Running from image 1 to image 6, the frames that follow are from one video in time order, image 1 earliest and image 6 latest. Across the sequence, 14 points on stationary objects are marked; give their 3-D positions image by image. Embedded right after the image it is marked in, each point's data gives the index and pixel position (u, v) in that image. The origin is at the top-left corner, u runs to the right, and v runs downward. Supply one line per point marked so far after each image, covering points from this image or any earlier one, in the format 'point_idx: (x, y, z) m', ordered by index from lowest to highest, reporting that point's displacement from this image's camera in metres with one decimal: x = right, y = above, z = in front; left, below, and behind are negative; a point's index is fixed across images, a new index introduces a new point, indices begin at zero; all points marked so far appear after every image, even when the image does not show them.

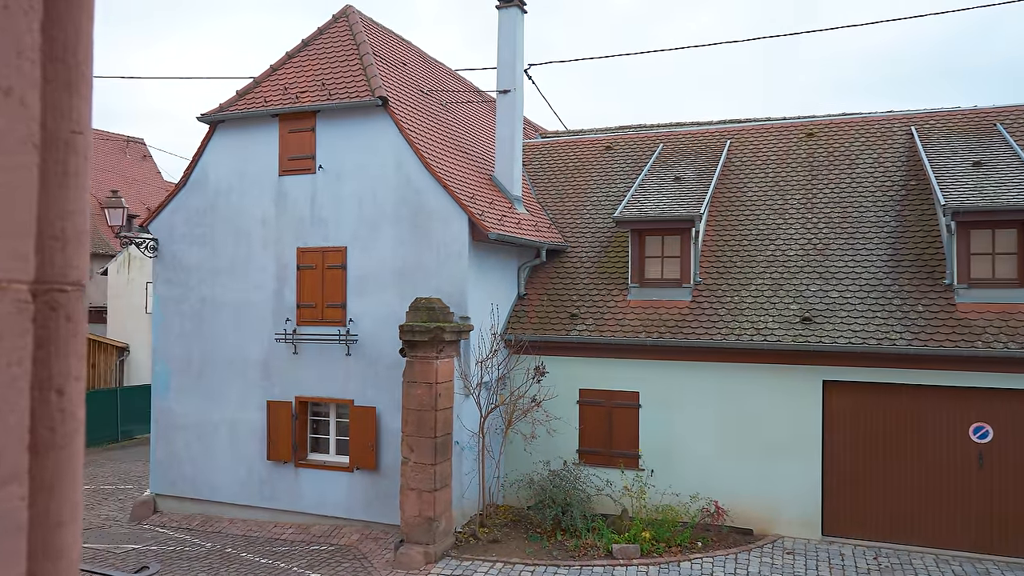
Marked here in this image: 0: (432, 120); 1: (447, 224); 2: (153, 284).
0: (-1.3, +2.8, +12.5) m
1: (-0.9, +0.9, +11.0) m
2: (-6.1, +0.1, +12.8) m
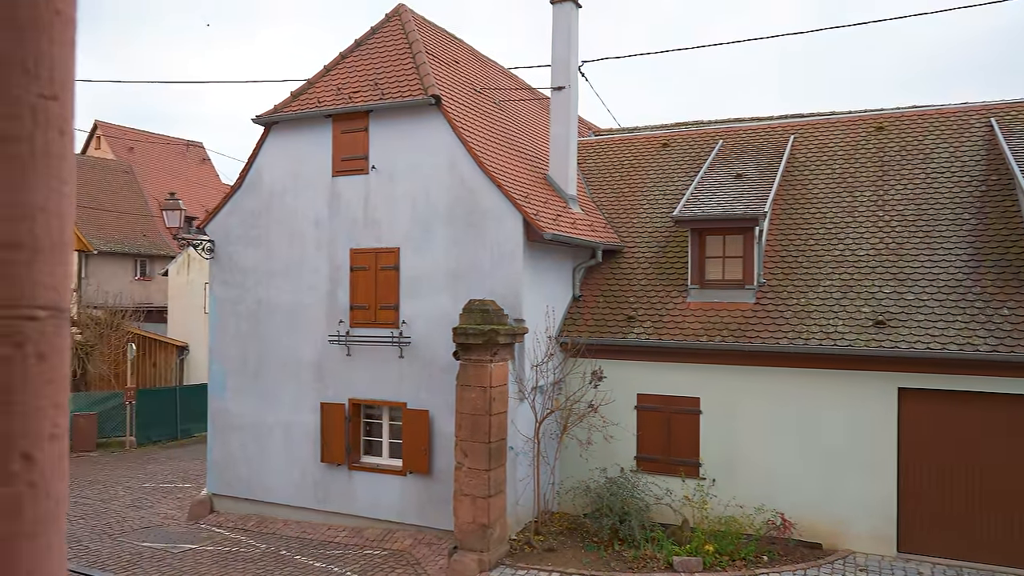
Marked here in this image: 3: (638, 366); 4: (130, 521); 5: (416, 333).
0: (-0.4, +2.7, +12.2) m
1: (-0.2, +0.9, +10.8) m
2: (-5.2, 0.0, +12.9) m
3: (+1.9, -1.2, +11.4) m
4: (-6.2, -3.8, +12.2) m
5: (-1.4, -0.7, +11.2) m
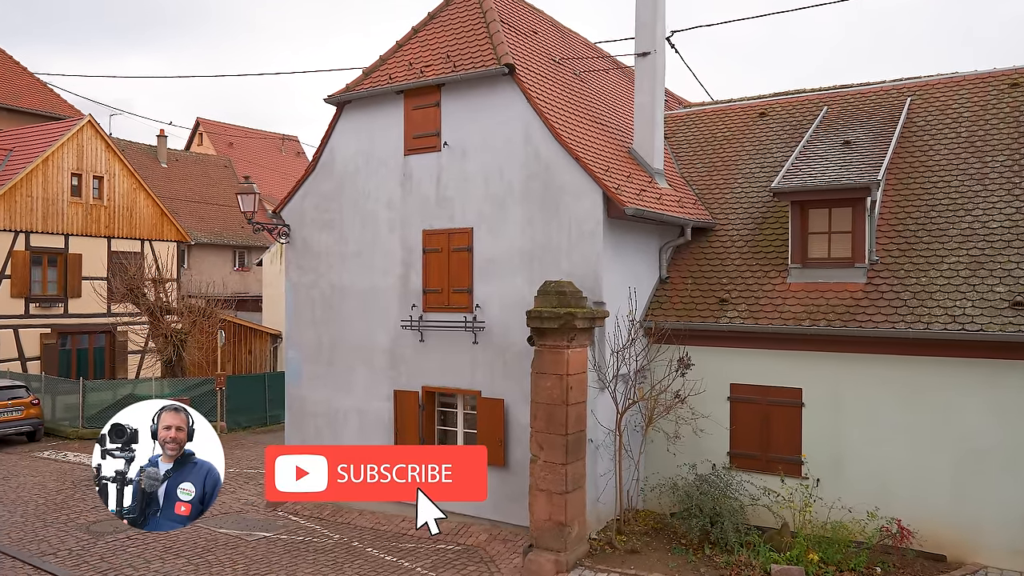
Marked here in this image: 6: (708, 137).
0: (+0.8, +3.0, +11.5) m
1: (+0.9, +1.2, +10.0) m
2: (-3.8, +0.3, +12.8) m
3: (+3.0, -0.9, +10.4) m
4: (-4.9, -3.5, +12.3) m
5: (-0.3, -0.4, +10.6) m
6: (+3.6, +2.8, +13.9) m
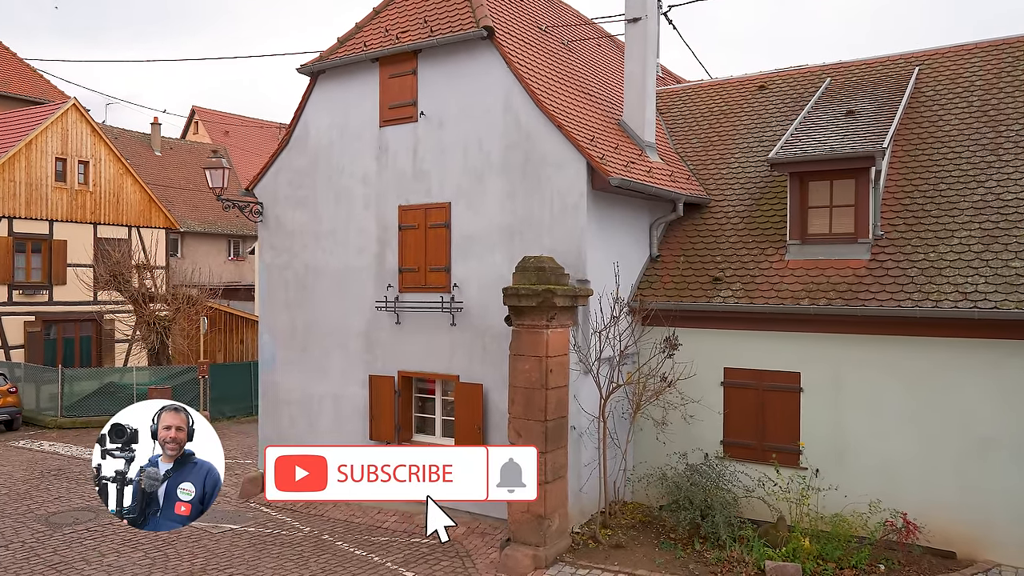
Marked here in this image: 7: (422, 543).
0: (+0.5, +3.3, +10.8) m
1: (+0.6, +1.4, +9.3) m
2: (-4.1, +0.6, +12.2) m
3: (+2.7, -0.6, +9.7) m
4: (-5.2, -3.2, +11.7) m
5: (-0.6, -0.1, +10.0) m
6: (+3.4, +3.1, +13.2) m
7: (-1.1, -3.2, +9.6) m
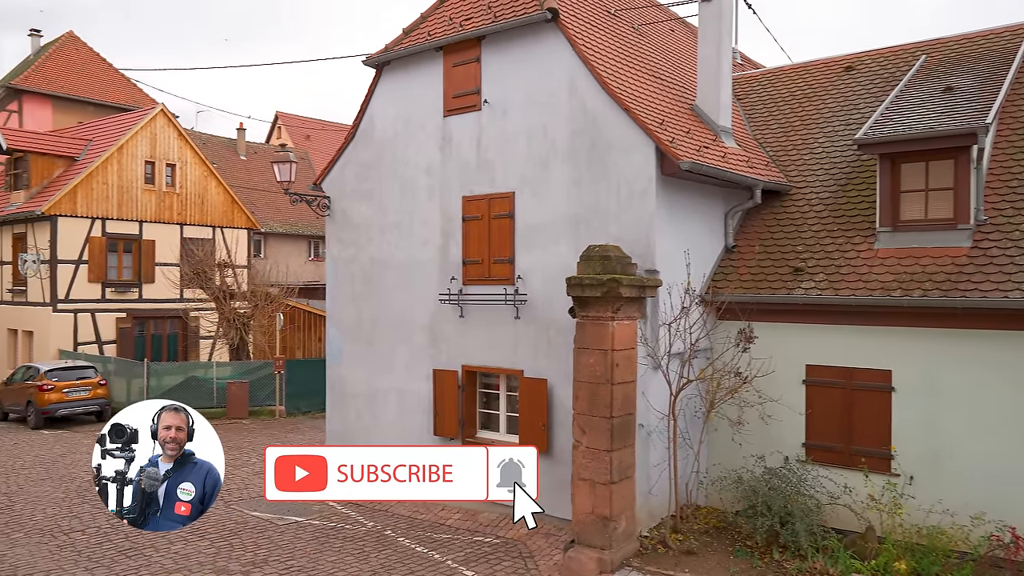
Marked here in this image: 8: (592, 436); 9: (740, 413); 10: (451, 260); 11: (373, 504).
0: (+1.4, +3.4, +10.4) m
1: (+1.4, +1.6, +8.9) m
2: (-3.0, +0.7, +12.2) m
3: (+3.5, -0.5, +9.0) m
4: (-4.1, -3.1, +11.8) m
5: (+0.3, 0.0, +9.7) m
6: (+4.5, +3.2, +12.5) m
7: (-0.3, -3.1, +9.3) m
8: (+0.9, -1.6, +8.2) m
9: (+2.9, -1.6, +9.5) m
10: (-0.8, +0.4, +10.5) m
11: (-2.0, -3.1, +11.0) m
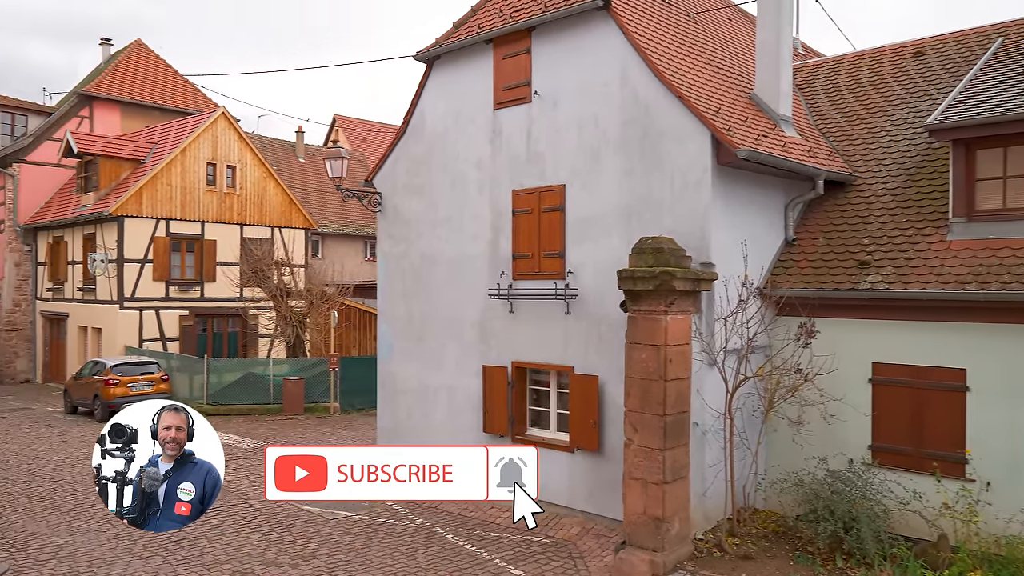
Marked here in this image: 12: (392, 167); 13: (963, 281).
0: (+2.1, +3.5, +10.1) m
1: (+2.0, +1.6, +8.6) m
2: (-2.2, +0.8, +12.2) m
3: (+4.1, -0.4, +8.6) m
4: (-3.3, -3.1, +11.9) m
5: (+0.9, 0.0, +9.5) m
6: (+5.3, +3.2, +11.9) m
7: (+0.3, -3.1, +9.1) m
8: (+1.4, -1.5, +7.9) m
9: (+3.5, -1.5, +9.1) m
10: (-0.2, +0.5, +10.4) m
11: (-1.3, -3.1, +10.9) m
12: (-1.9, +1.9, +12.0) m
13: (+4.8, +0.1, +8.0) m
